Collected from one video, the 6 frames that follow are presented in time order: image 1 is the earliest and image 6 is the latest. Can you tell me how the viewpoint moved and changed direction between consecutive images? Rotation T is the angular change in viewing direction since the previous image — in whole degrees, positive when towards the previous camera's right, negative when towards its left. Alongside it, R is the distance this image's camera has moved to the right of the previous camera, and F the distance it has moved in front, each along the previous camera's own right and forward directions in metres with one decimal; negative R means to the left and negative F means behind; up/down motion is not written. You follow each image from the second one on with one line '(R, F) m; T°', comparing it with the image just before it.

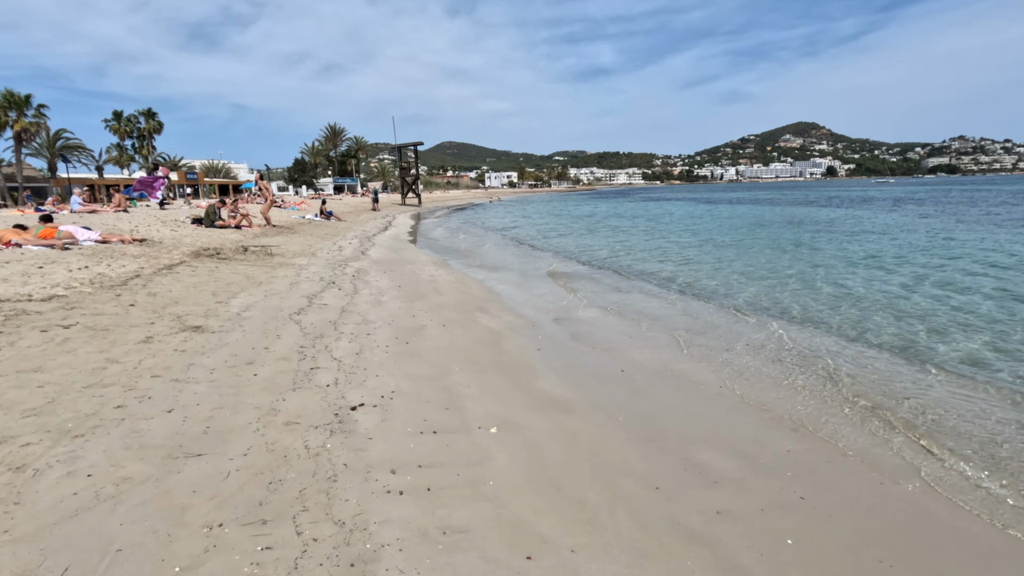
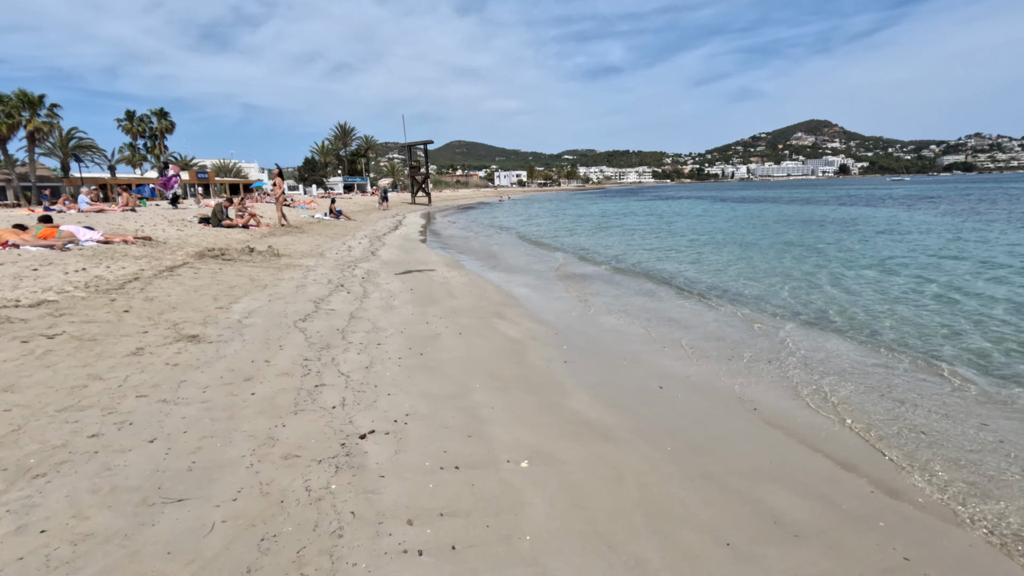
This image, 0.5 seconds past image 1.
(-0.1, +0.5) m; -1°
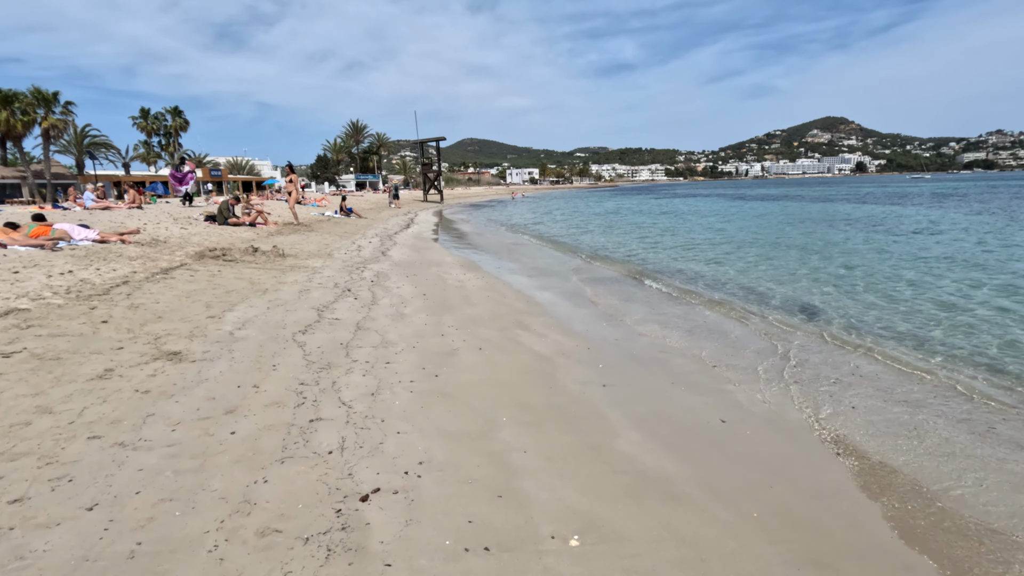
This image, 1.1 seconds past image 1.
(-0.2, +0.7) m; -1°
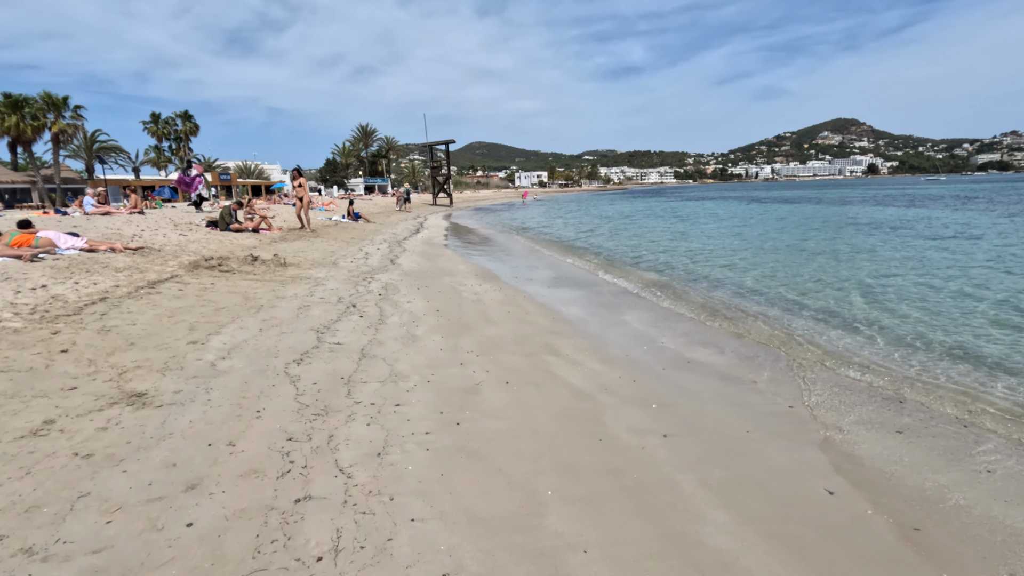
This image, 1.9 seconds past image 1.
(-0.2, +0.8) m; -1°
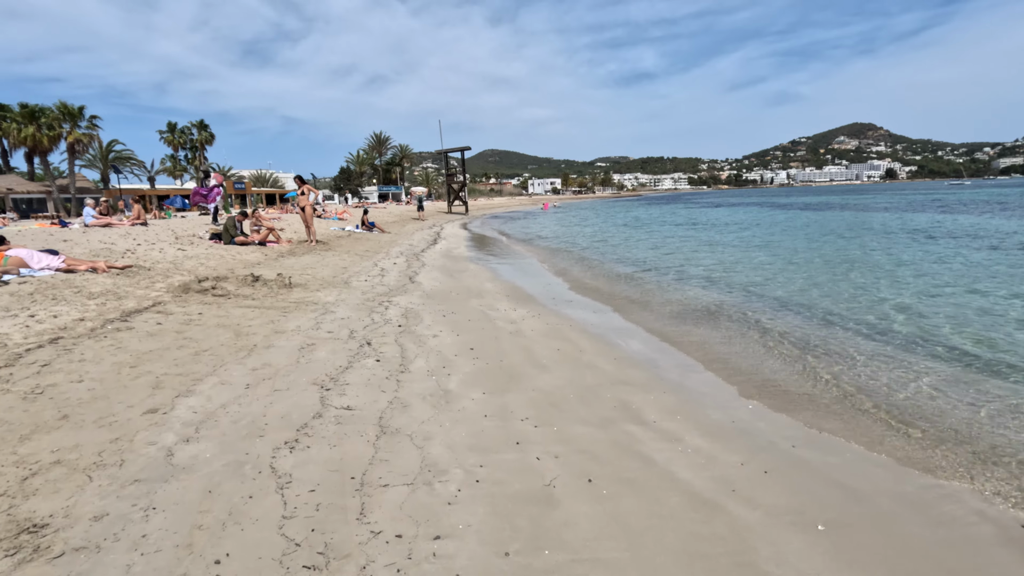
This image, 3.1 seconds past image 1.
(-0.4, +1.4) m; -1°
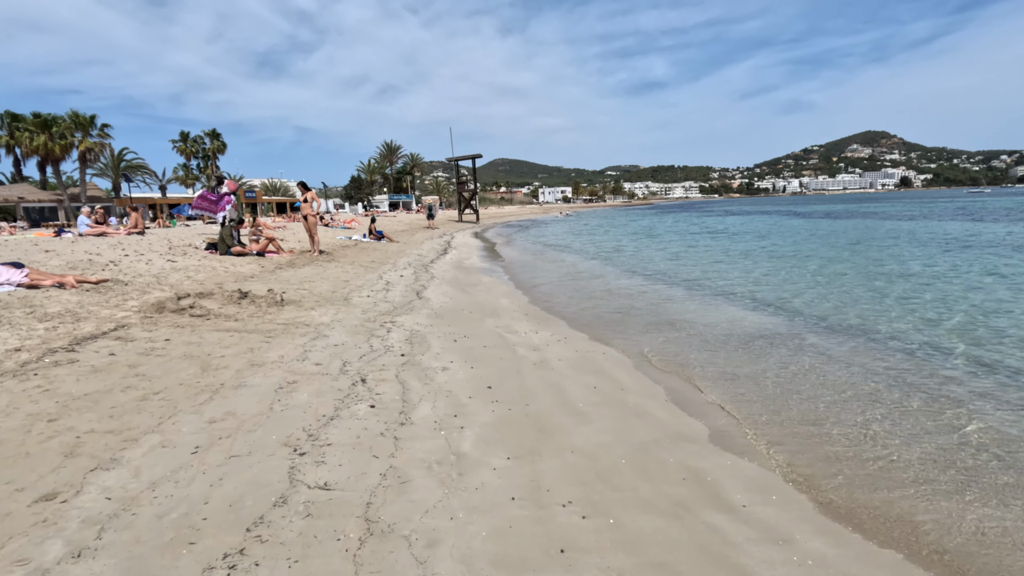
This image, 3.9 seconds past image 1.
(-0.2, +1.1) m; -1°
